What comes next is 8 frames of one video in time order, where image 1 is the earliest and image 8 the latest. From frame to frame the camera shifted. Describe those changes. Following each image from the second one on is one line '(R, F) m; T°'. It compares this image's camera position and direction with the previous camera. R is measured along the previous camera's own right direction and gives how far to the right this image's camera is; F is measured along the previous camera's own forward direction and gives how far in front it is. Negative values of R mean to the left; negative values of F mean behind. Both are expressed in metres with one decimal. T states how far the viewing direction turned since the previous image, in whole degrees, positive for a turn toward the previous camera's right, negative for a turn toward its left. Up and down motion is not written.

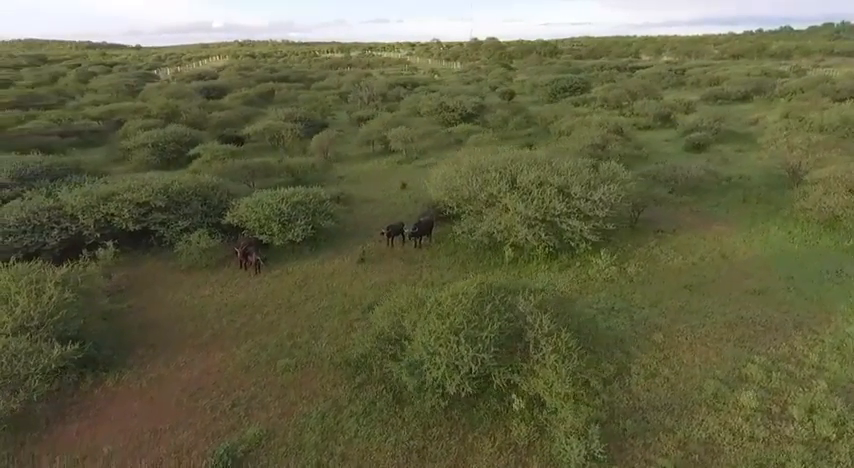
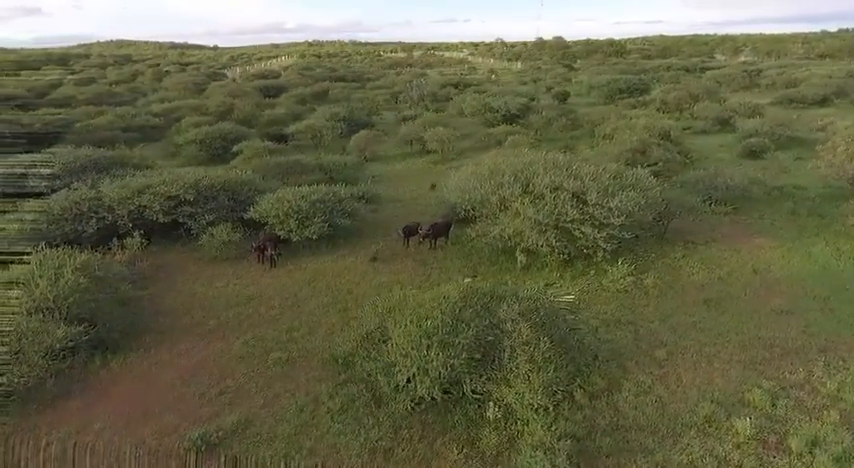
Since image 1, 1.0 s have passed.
(+1.5, +0.1) m; -6°
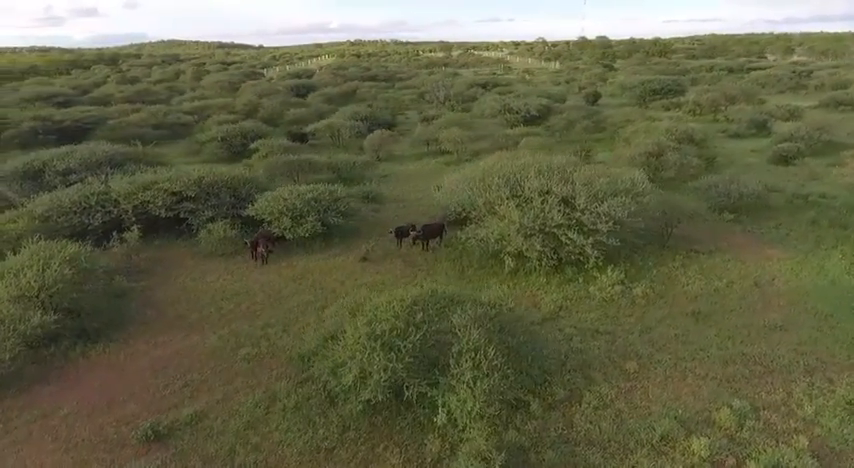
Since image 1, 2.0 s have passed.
(+1.6, +0.1) m; -4°
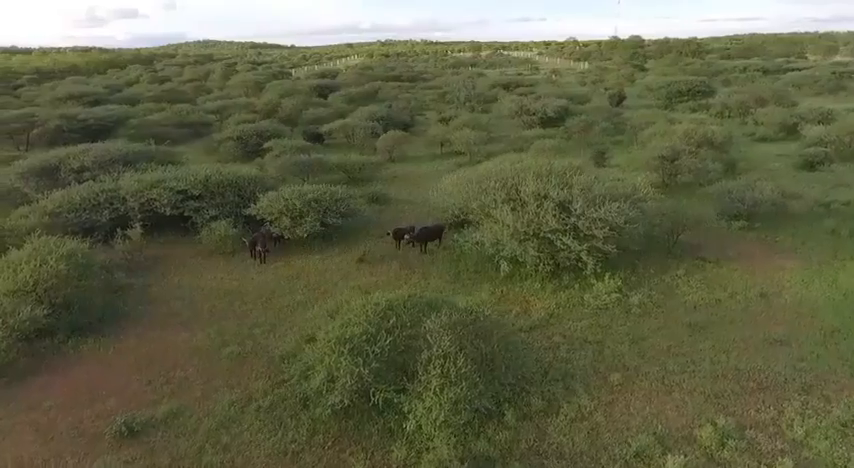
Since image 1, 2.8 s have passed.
(+1.0, +0.1) m; -3°
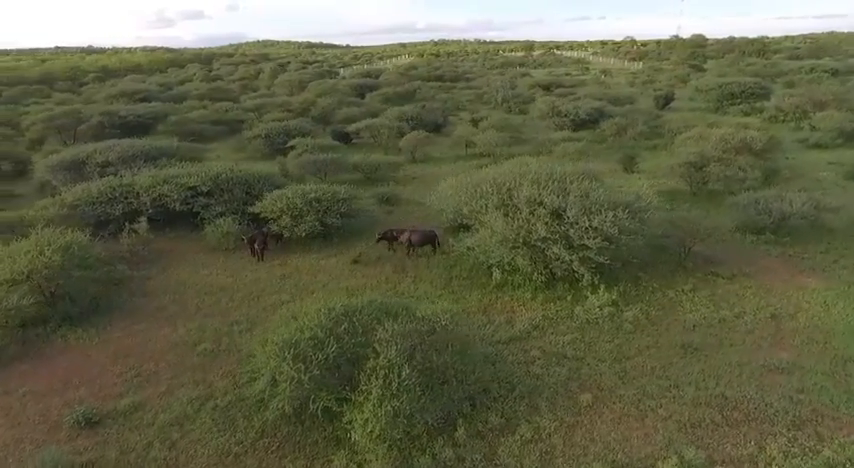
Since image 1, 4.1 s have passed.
(+1.7, +0.4) m; -5°
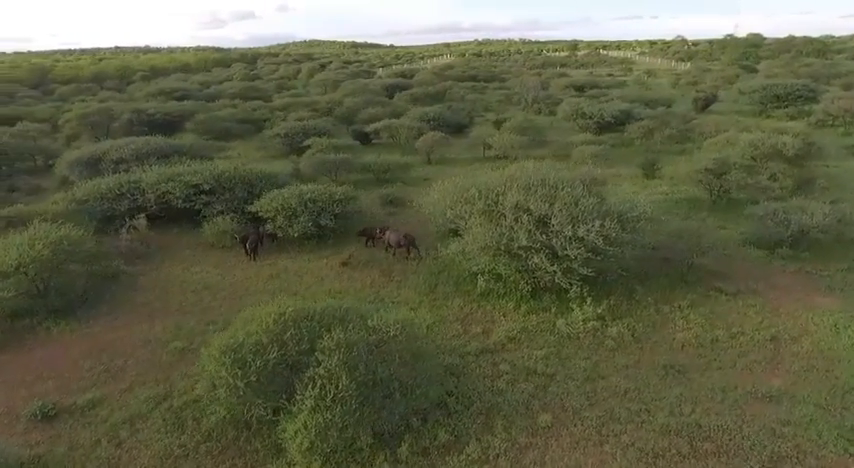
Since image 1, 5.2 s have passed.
(+1.6, +0.4) m; -4°
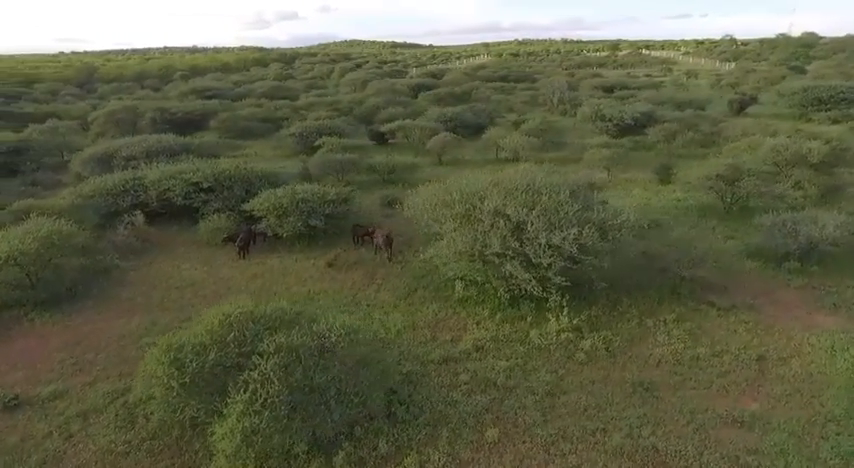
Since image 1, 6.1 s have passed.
(+1.6, +0.3) m; -4°
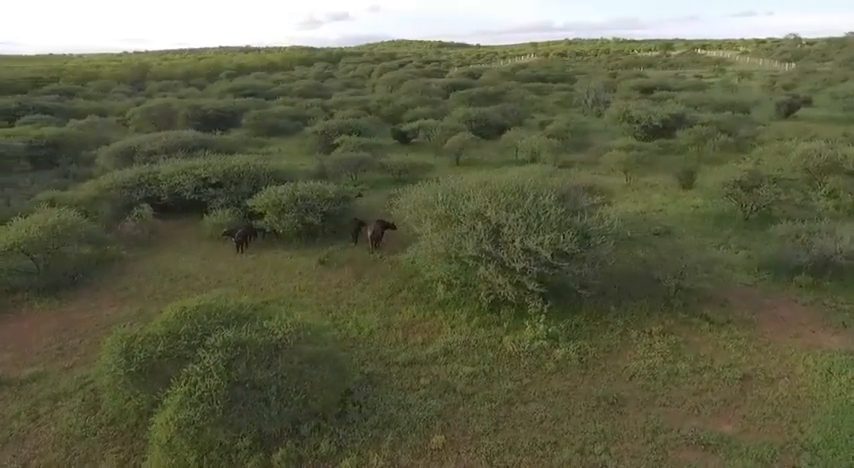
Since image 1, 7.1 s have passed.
(+1.7, +0.2) m; -5°
